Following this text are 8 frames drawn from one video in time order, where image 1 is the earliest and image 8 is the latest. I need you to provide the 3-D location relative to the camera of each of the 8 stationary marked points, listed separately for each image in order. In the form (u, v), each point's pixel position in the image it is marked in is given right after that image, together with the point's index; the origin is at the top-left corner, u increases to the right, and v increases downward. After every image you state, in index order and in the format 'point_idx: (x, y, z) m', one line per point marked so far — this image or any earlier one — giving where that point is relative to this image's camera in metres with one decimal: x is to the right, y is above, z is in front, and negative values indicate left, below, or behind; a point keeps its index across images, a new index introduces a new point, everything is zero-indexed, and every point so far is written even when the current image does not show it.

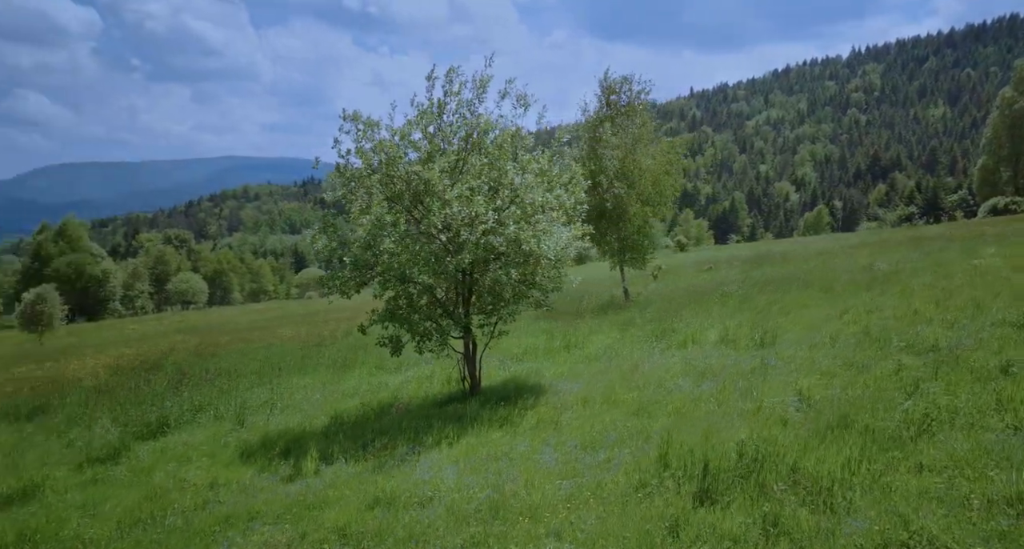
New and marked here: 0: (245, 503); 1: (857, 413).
0: (-4.8, -4.1, +13.9) m
1: (+6.5, -2.5, +14.5) m
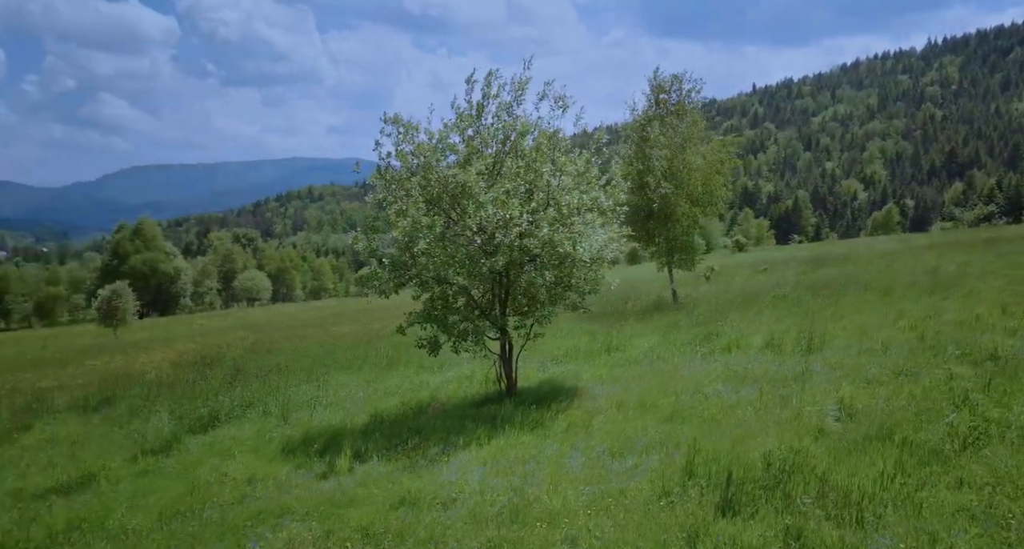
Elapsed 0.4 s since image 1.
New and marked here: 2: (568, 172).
0: (-4.3, -4.1, +14.2) m
1: (+7.0, -2.6, +14.1) m
2: (+1.3, +2.6, +20.3) m
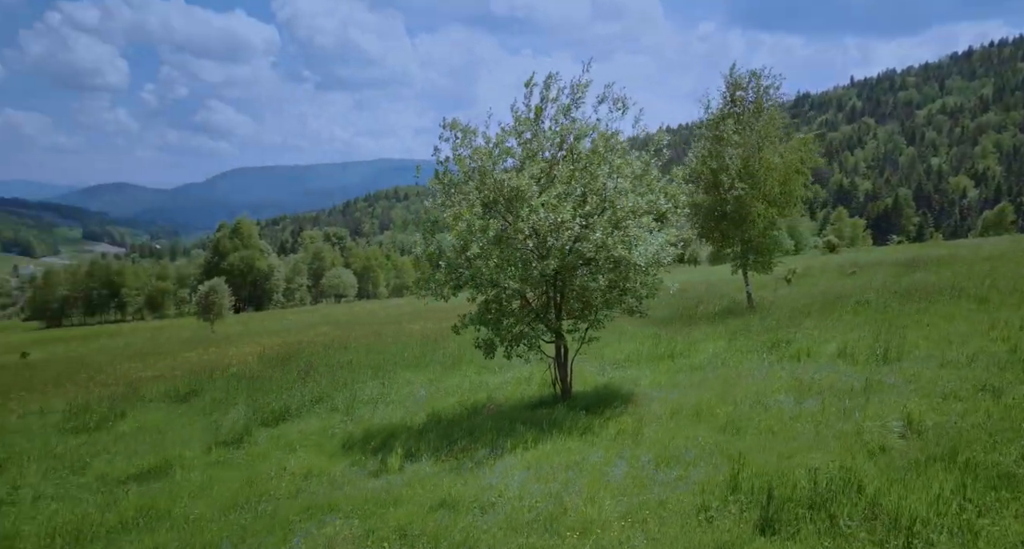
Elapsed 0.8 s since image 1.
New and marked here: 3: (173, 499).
0: (-3.5, -4.1, +14.7) m
1: (+7.7, -2.8, +13.3) m
2: (+2.7, +2.5, +20.1) m
3: (-7.0, -4.6, +16.1) m
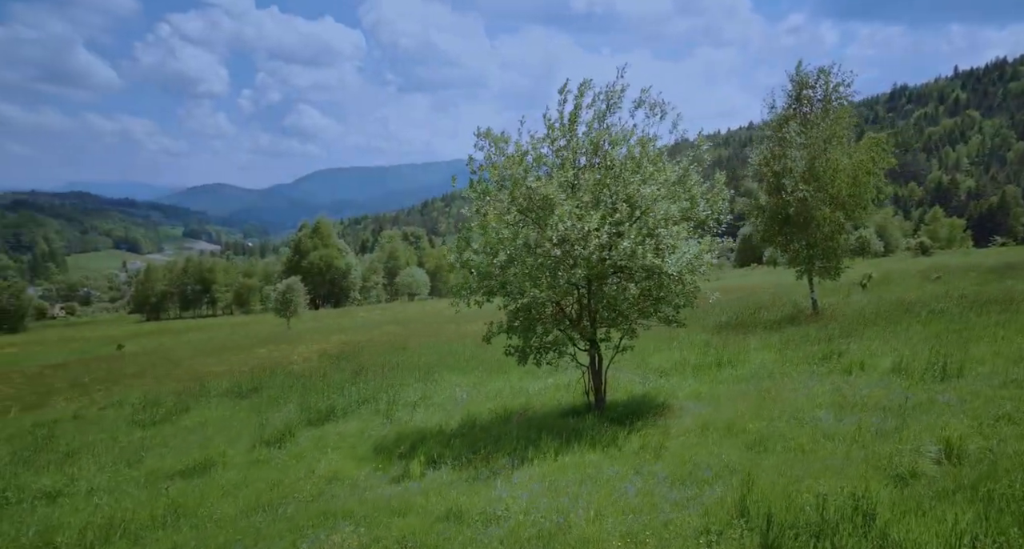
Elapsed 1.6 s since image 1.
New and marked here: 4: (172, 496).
0: (-3.2, -4.3, +14.9) m
1: (+7.8, -3.1, +12.4) m
2: (+3.6, +2.3, +19.7) m
3: (-6.5, -4.7, +16.7) m
4: (-7.3, -4.8, +16.6) m
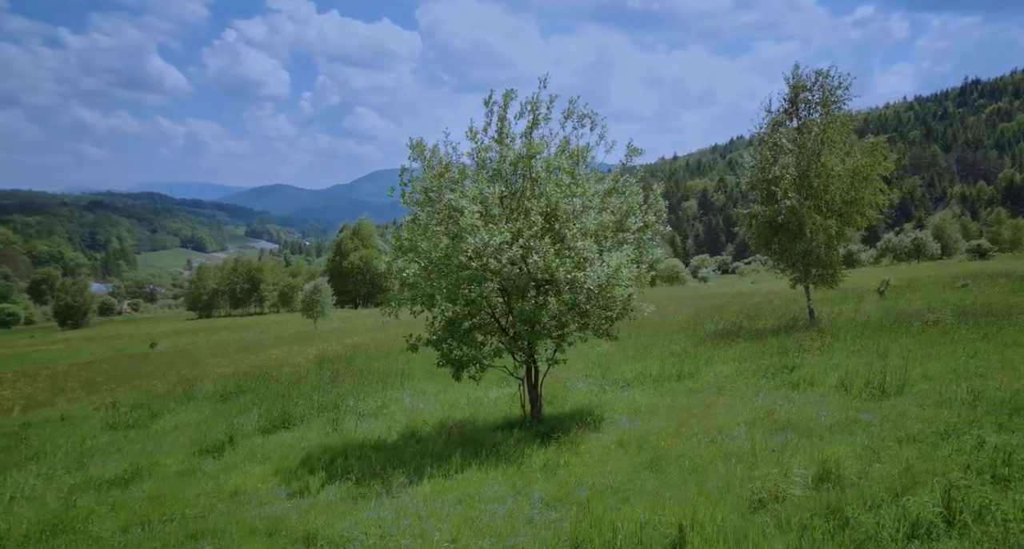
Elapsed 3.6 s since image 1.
0: (-5.5, -4.6, +14.9) m
1: (+5.4, -3.4, +11.9) m
2: (+1.6, +2.0, +19.3) m
3: (-8.7, -5.0, +16.9) m
4: (-9.4, -5.1, +16.9) m
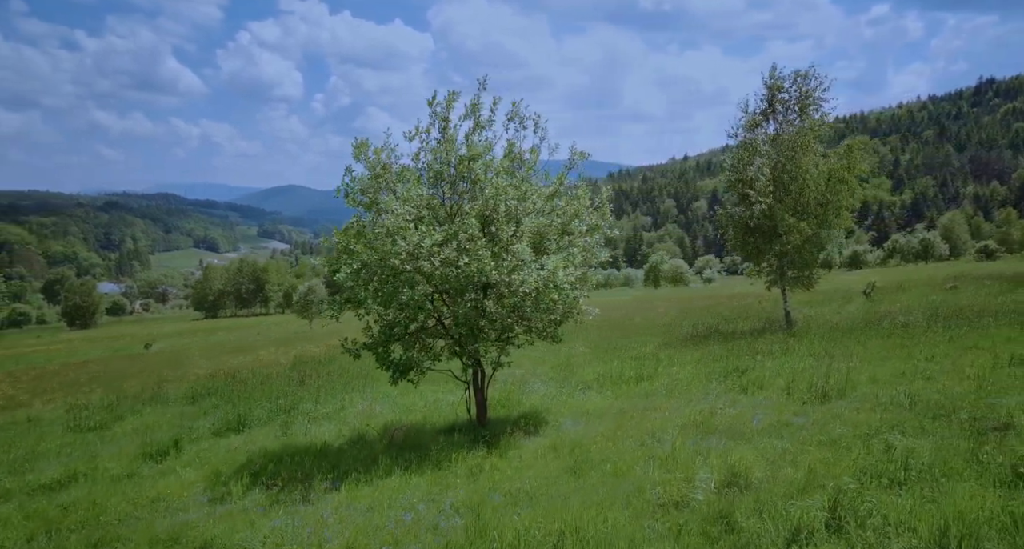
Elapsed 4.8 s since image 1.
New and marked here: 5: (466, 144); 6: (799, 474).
0: (-7.0, -4.7, +14.8) m
1: (+3.8, -3.5, +11.7) m
2: (+0.1, +1.9, +19.2) m
3: (-10.2, -5.1, +16.8) m
4: (-10.9, -5.1, +16.8) m
5: (-1.2, +3.3, +19.6) m
6: (+4.6, -3.2, +12.6) m
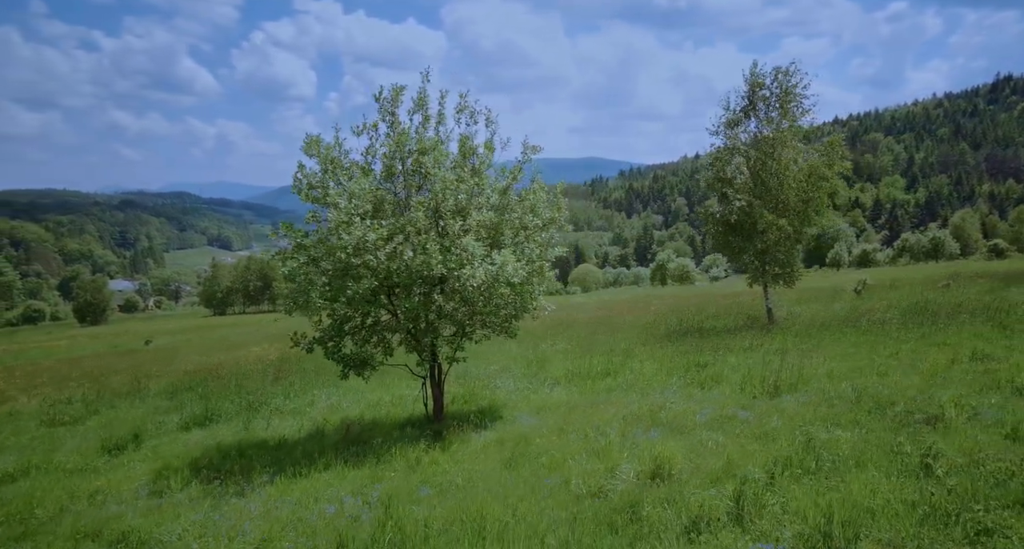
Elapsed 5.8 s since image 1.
0: (-8.3, -4.5, +14.9) m
1: (+2.5, -3.4, +11.7) m
2: (-1.1, +2.0, +19.2) m
3: (-11.5, -4.9, +17.0) m
4: (-12.2, -5.0, +16.9) m
5: (-2.4, +3.5, +19.6) m
6: (+3.3, -3.1, +12.5) m
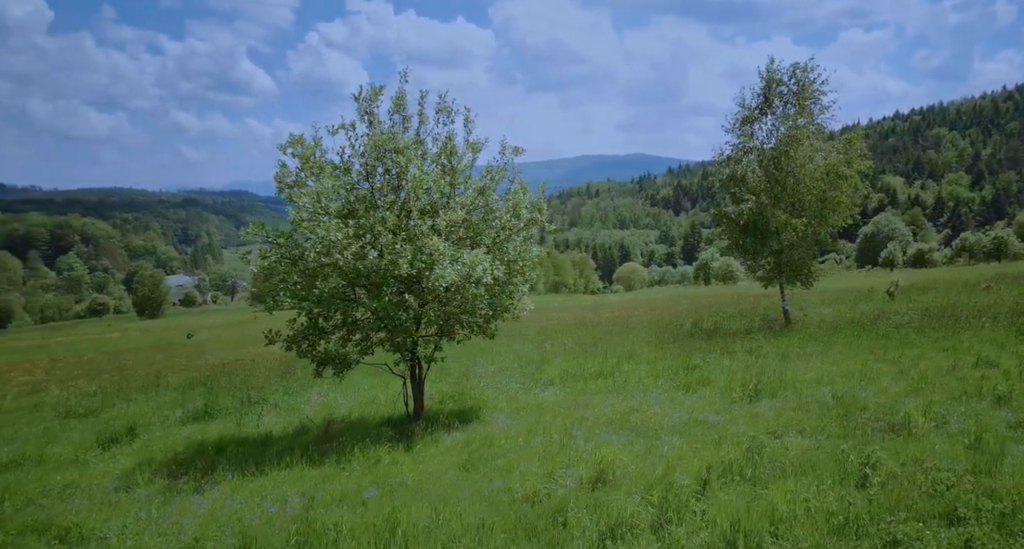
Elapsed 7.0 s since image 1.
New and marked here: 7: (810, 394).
0: (-9.2, -4.5, +15.3) m
1: (+1.5, -3.4, +11.5) m
2: (-1.7, +2.0, +19.1) m
3: (-12.2, -4.9, +17.6) m
4: (-13.0, -4.9, +17.5) m
5: (-3.0, +3.5, +19.6) m
6: (+2.3, -3.2, +12.3) m
7: (+7.0, -2.8, +18.4) m
